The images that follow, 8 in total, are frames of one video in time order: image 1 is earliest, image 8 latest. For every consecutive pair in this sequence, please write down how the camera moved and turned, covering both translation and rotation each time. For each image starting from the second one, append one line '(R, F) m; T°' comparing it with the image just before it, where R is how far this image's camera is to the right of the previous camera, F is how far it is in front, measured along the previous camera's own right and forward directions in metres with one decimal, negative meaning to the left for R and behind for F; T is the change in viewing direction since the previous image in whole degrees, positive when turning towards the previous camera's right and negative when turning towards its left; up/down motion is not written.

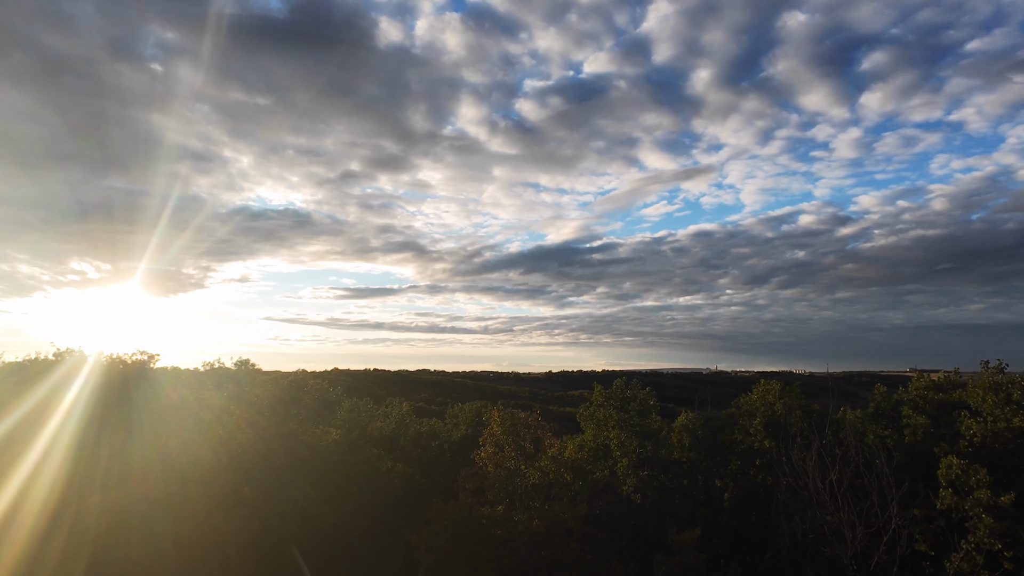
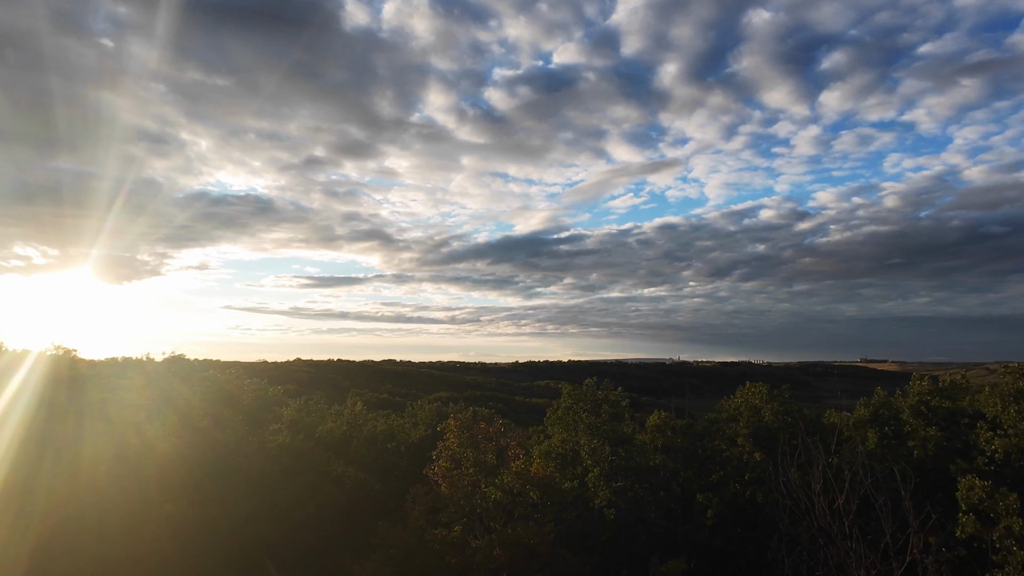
(0.0, +0.1) m; +3°
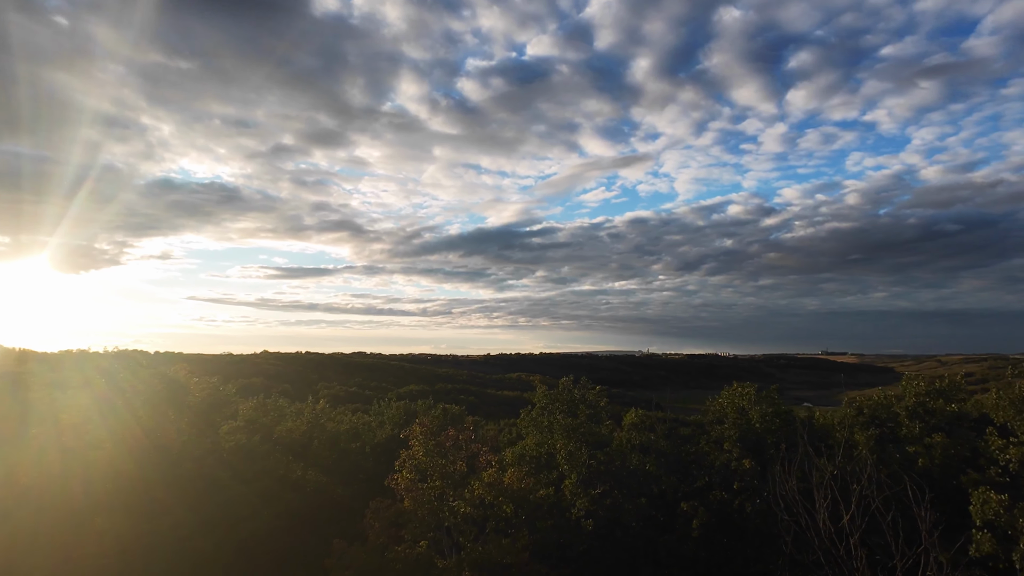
(0.0, +0.4) m; +3°
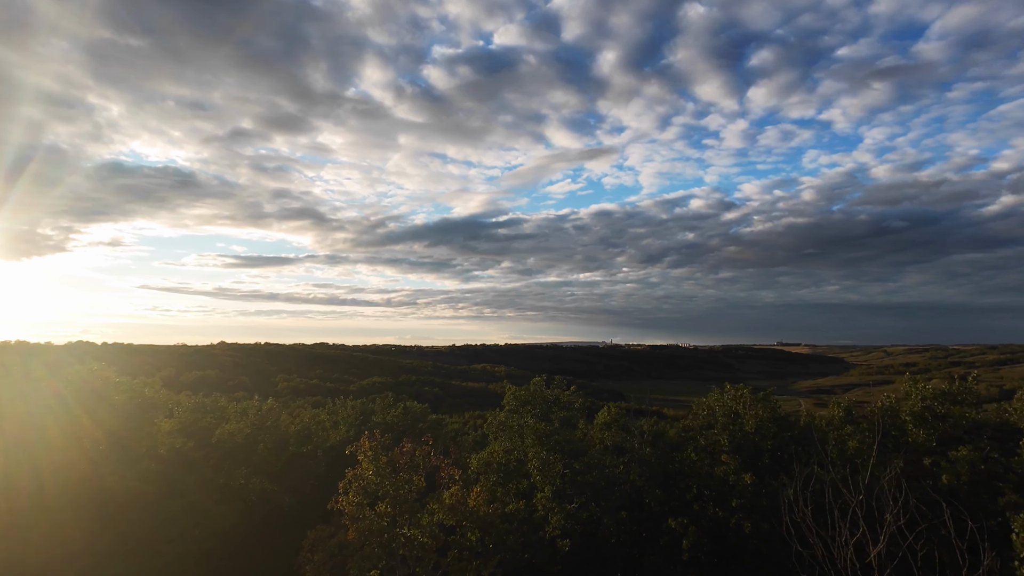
(-0.1, +0.5) m; +4°
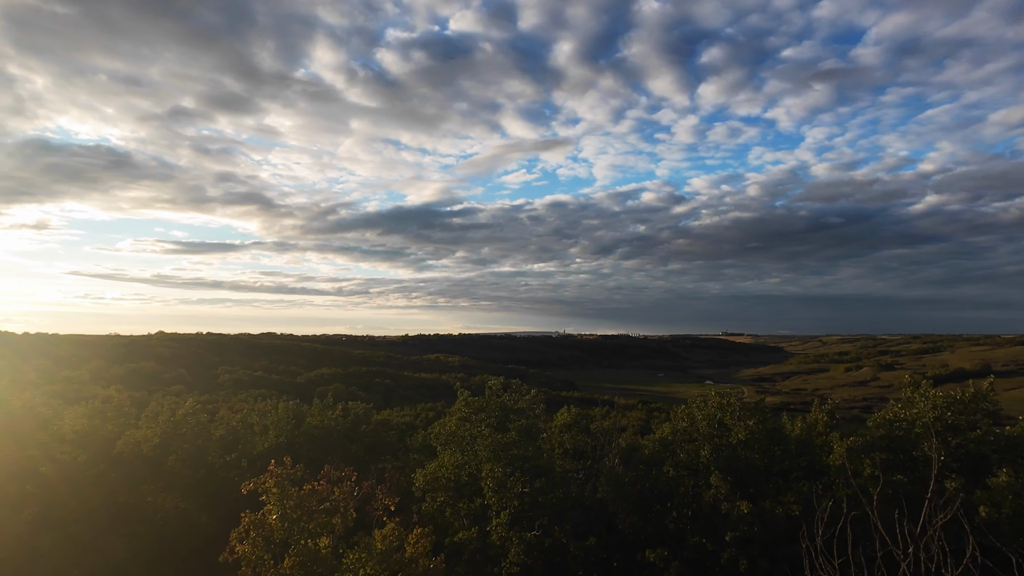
(-0.1, +0.6) m; +5°
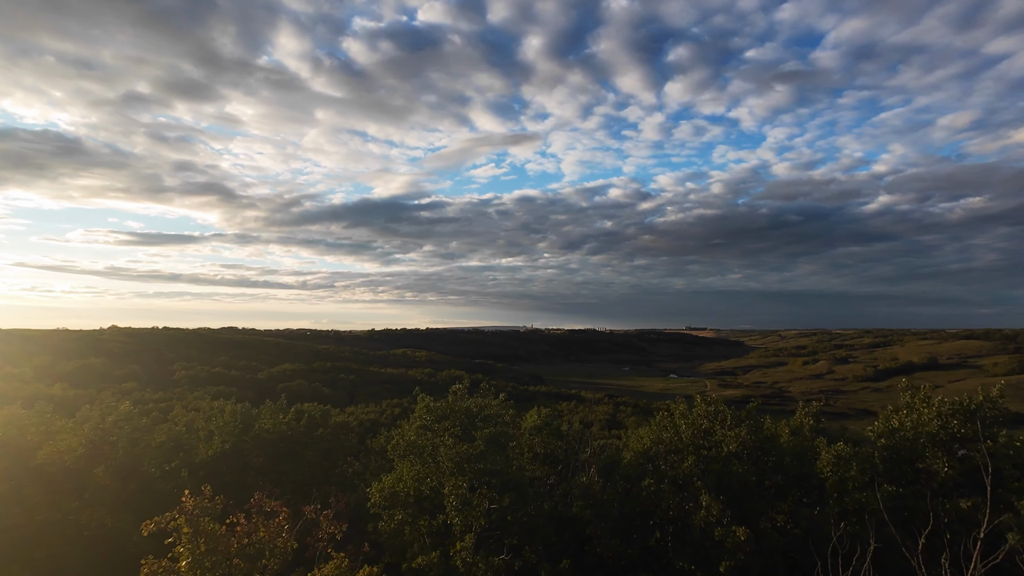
(0.0, +0.2) m; +3°
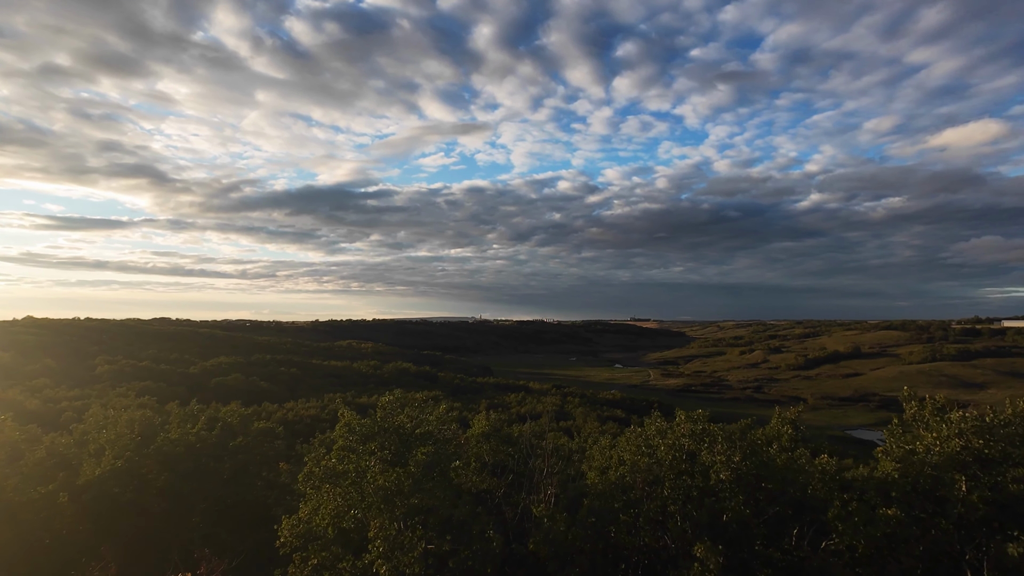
(0.0, +0.4) m; +5°
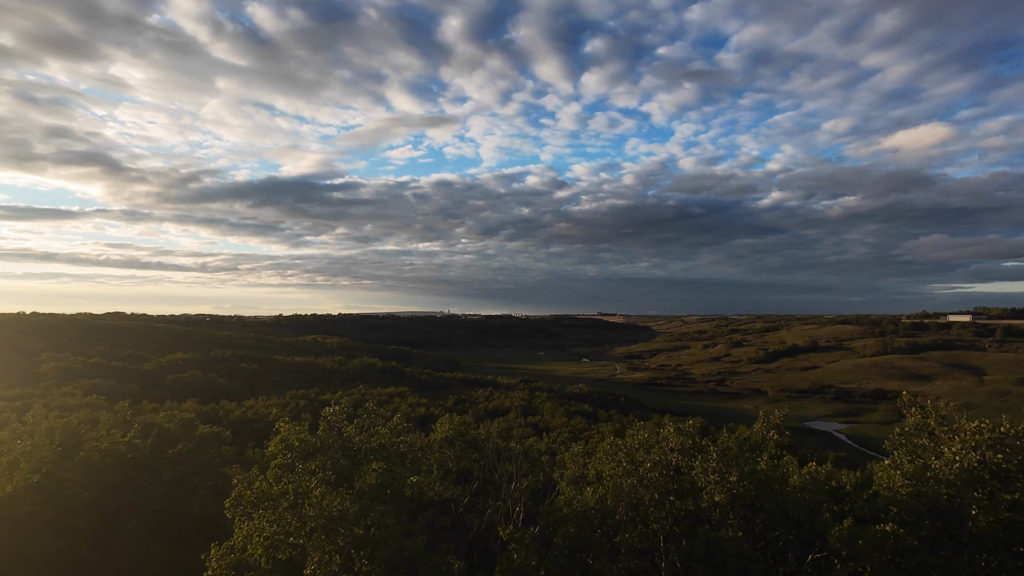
(0.0, +0.2) m; +3°
